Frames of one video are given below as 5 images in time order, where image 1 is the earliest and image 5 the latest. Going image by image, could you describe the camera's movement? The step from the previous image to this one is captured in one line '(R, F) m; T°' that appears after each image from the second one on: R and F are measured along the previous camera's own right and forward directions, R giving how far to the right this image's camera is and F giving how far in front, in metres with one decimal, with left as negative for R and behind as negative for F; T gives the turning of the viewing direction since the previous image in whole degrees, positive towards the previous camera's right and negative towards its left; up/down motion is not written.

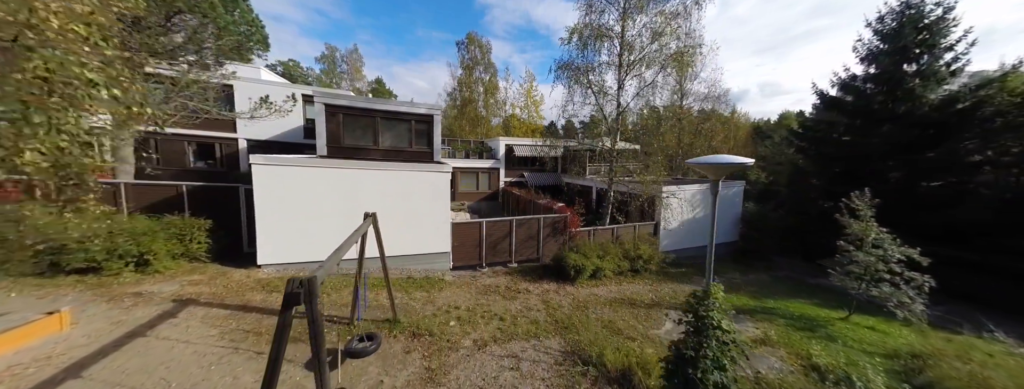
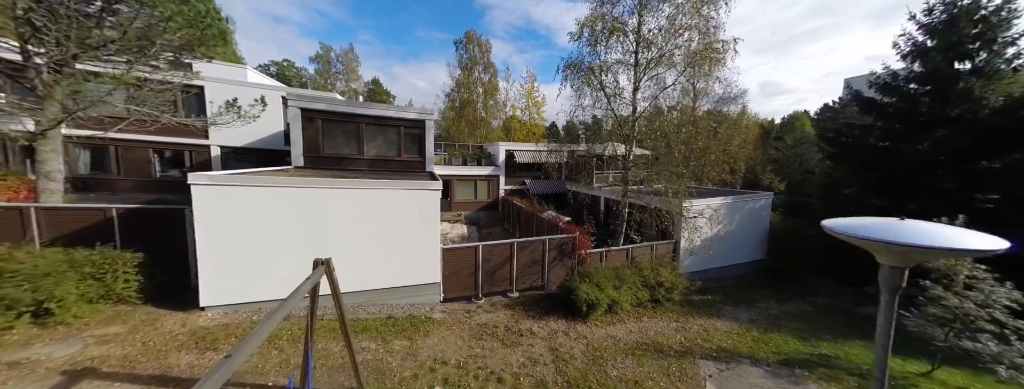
(0.0, +2.0) m; 0°
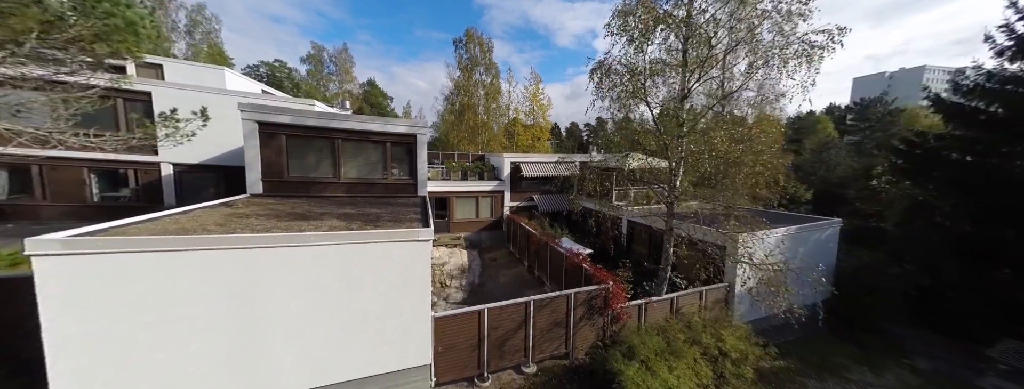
(-0.5, +3.1) m; 0°
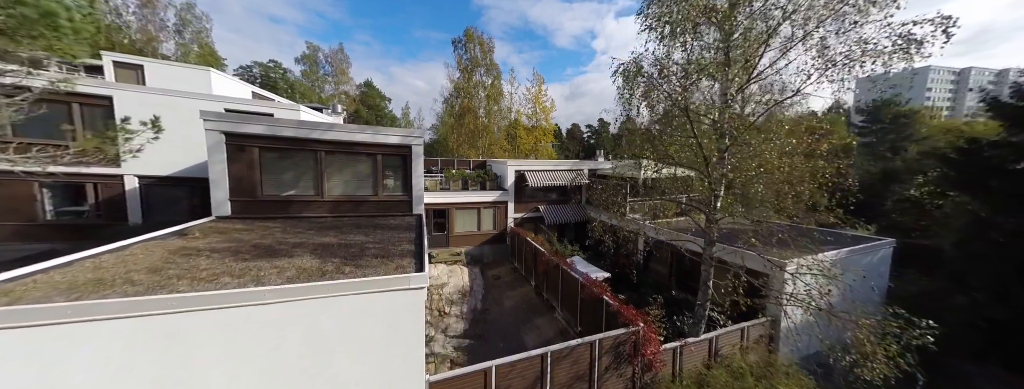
(-0.4, +1.7) m; 0°
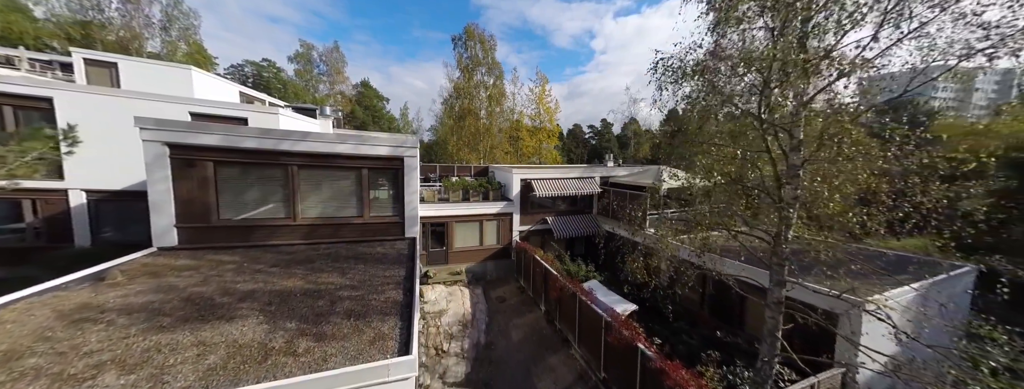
(-0.4, +2.0) m; 0°
